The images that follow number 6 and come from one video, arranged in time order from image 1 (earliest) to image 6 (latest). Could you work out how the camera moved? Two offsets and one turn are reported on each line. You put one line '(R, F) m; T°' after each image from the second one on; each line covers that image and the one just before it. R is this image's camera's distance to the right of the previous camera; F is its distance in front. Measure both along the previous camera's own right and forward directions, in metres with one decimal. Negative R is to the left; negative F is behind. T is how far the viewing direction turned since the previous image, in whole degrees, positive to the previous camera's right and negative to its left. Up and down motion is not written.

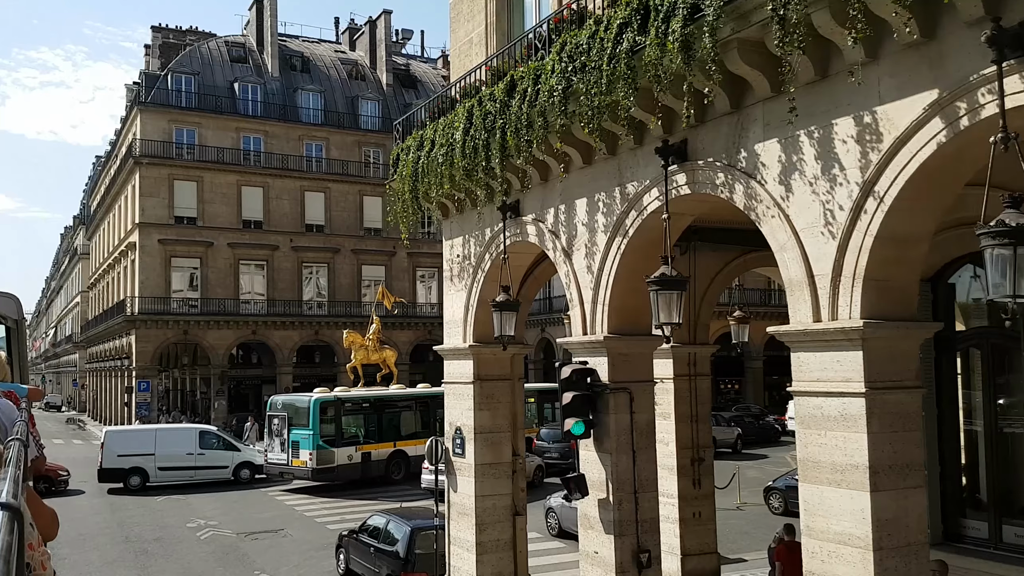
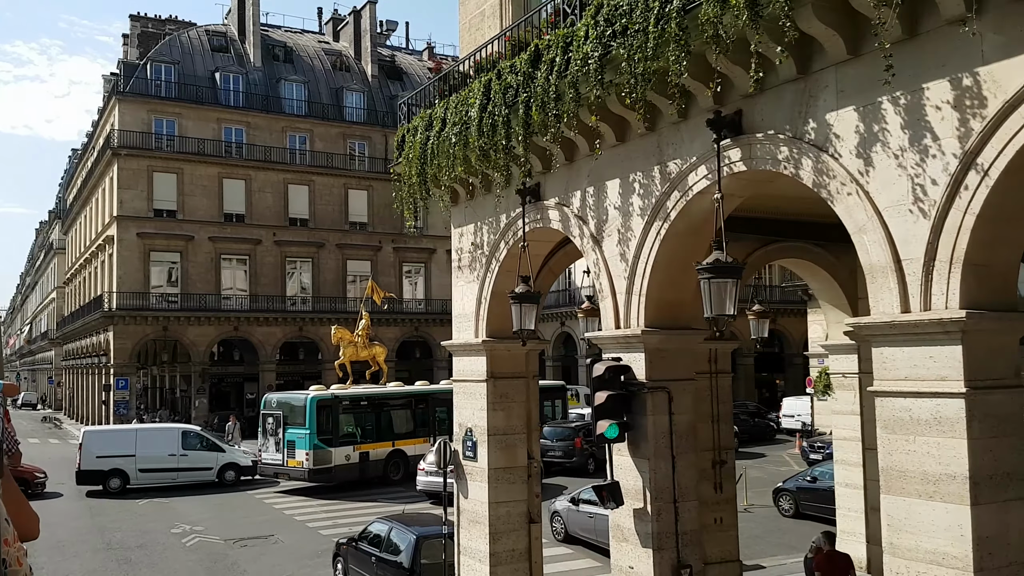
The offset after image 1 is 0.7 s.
(-0.4, +0.8) m; +1°
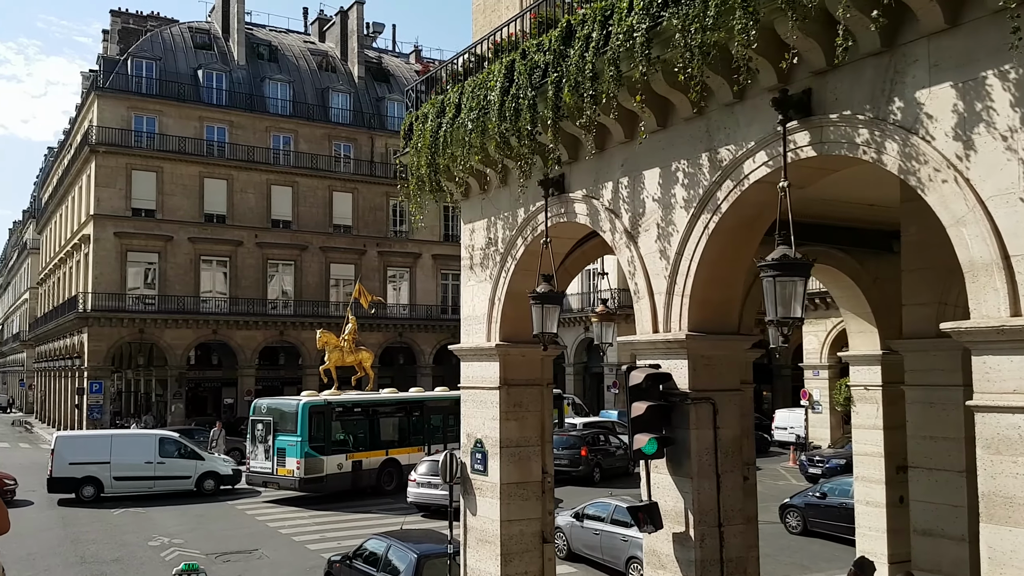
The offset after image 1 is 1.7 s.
(-0.4, +0.8) m; +1°
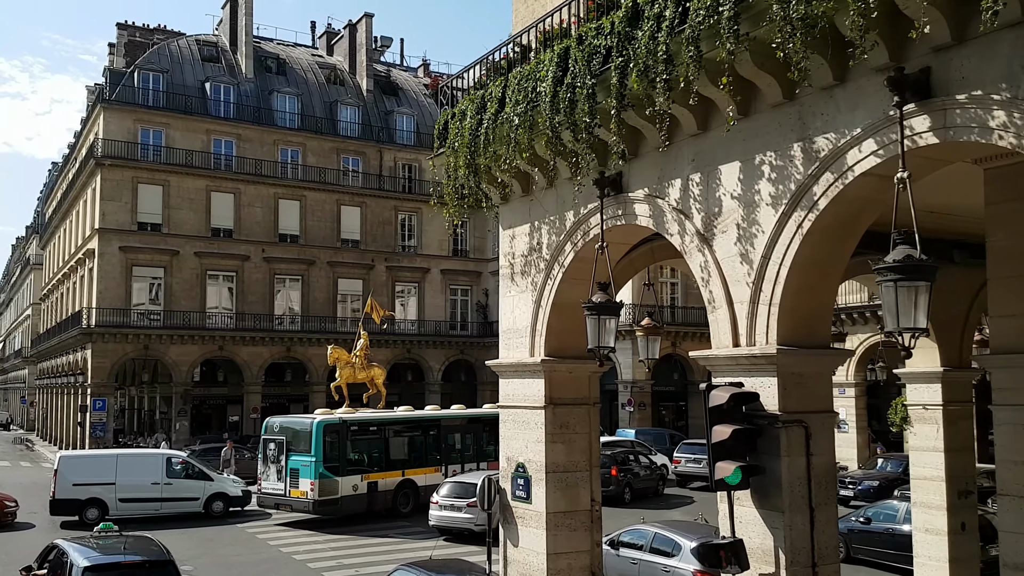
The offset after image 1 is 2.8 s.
(-0.5, +0.8) m; 0°
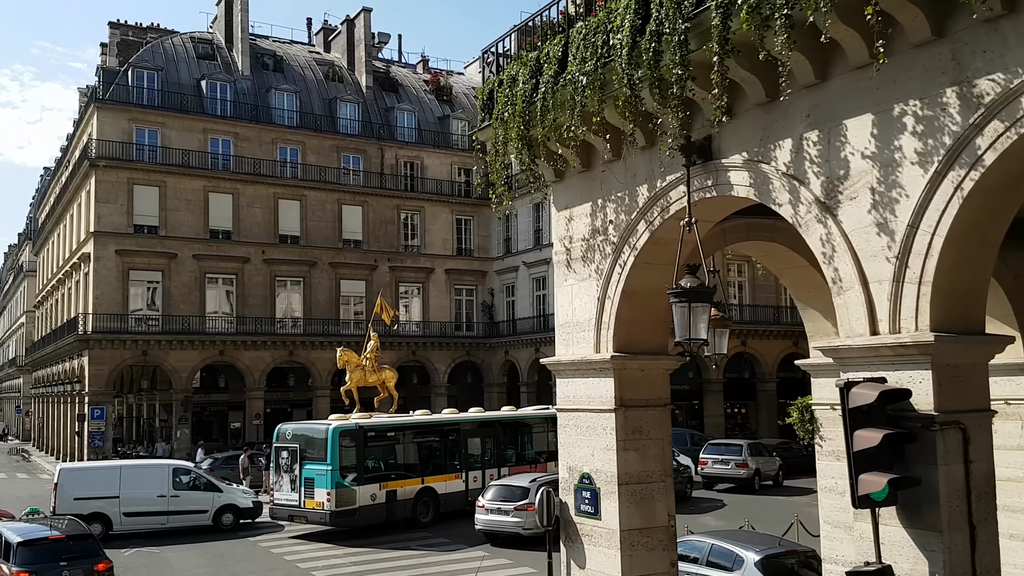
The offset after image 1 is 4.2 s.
(-0.6, +1.1) m; 0°
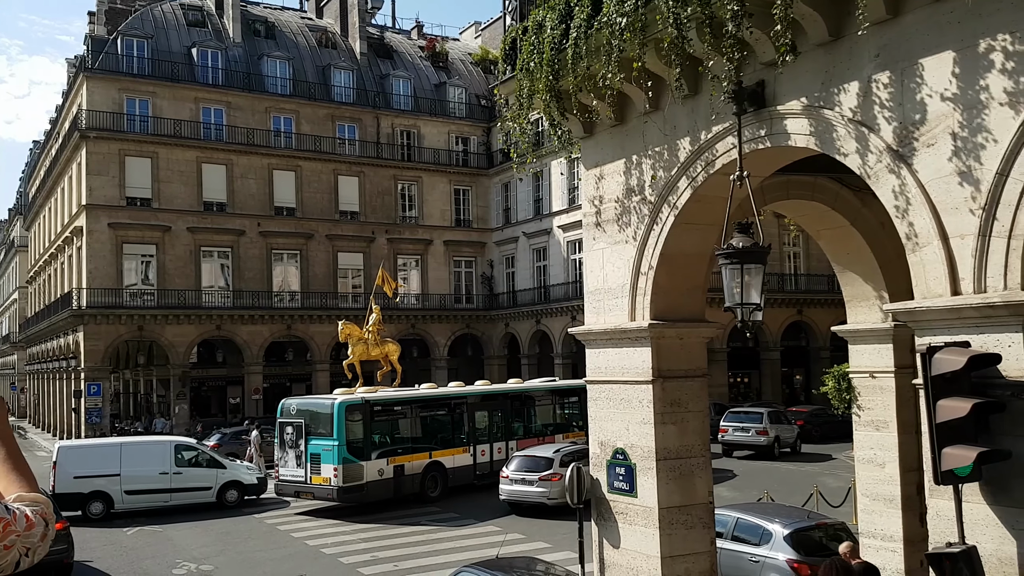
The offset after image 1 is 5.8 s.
(-0.3, +0.5) m; 0°
